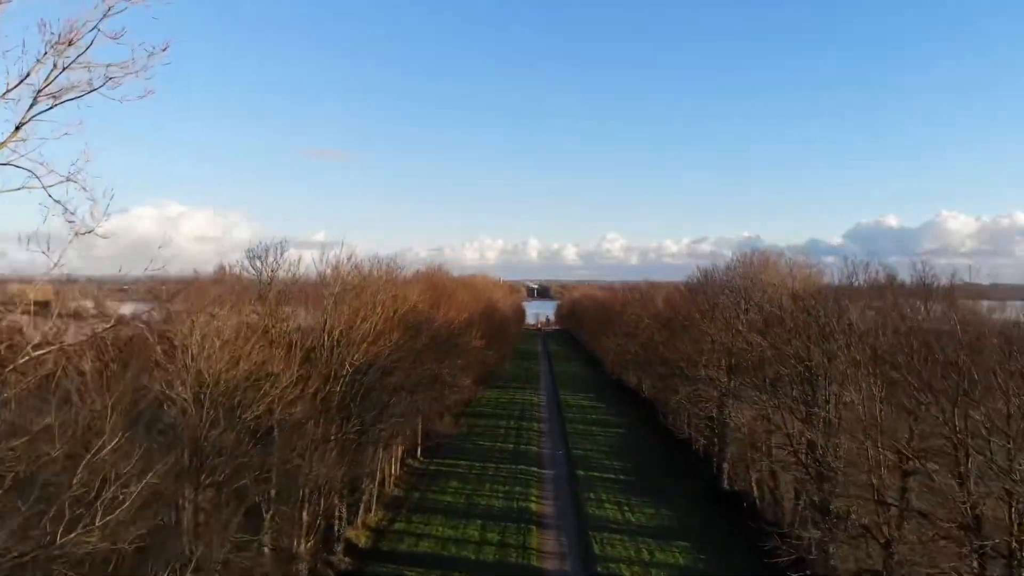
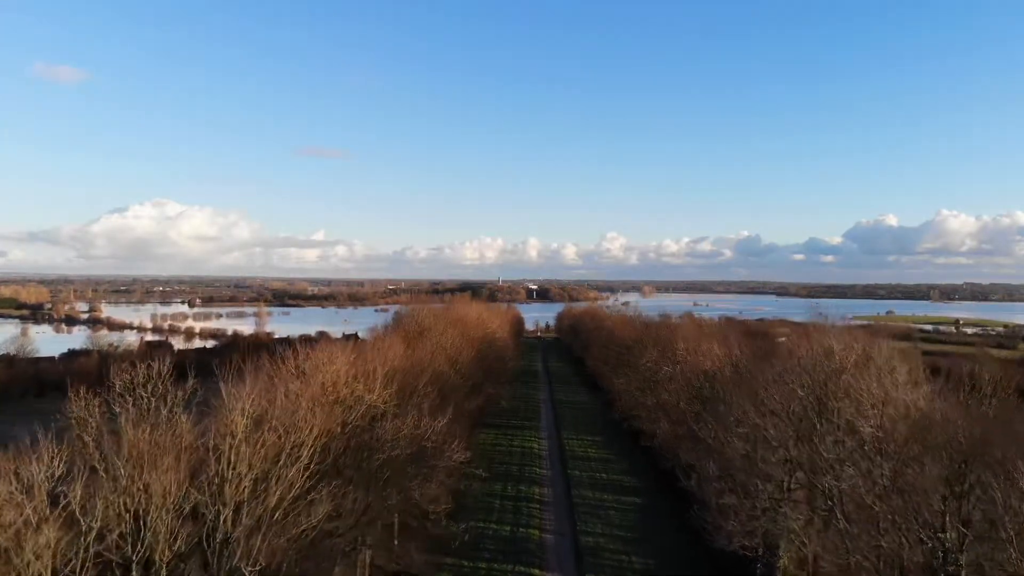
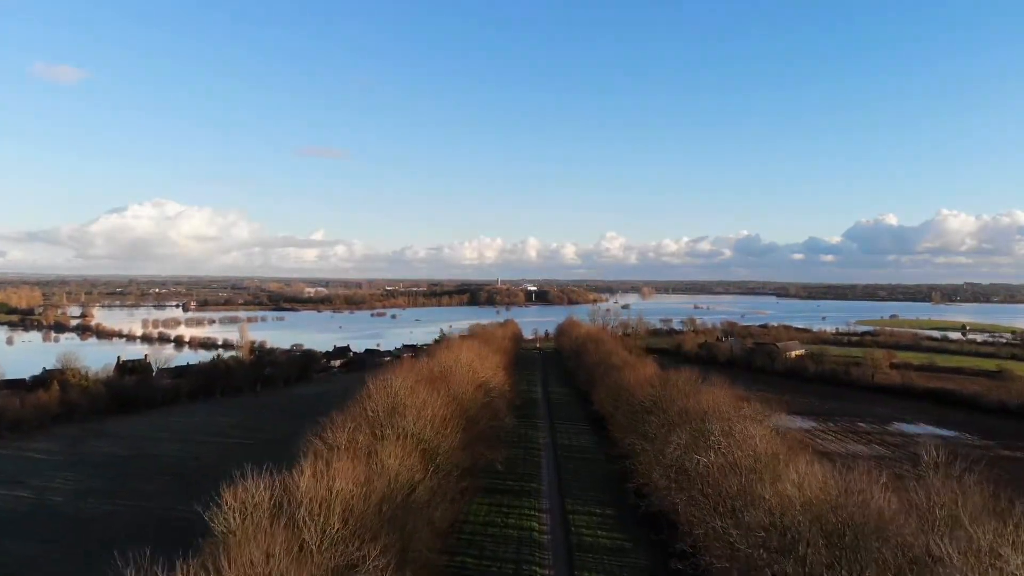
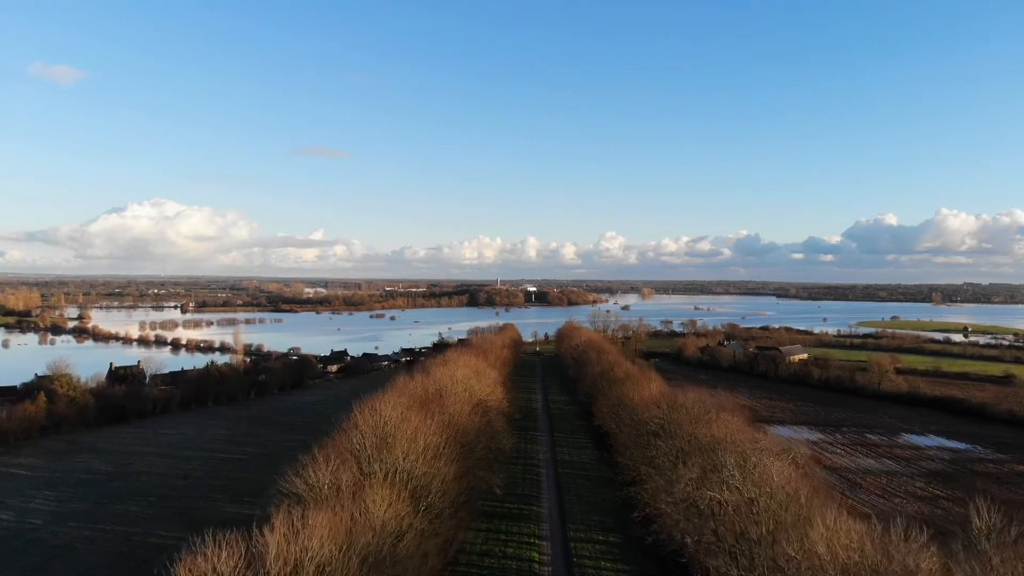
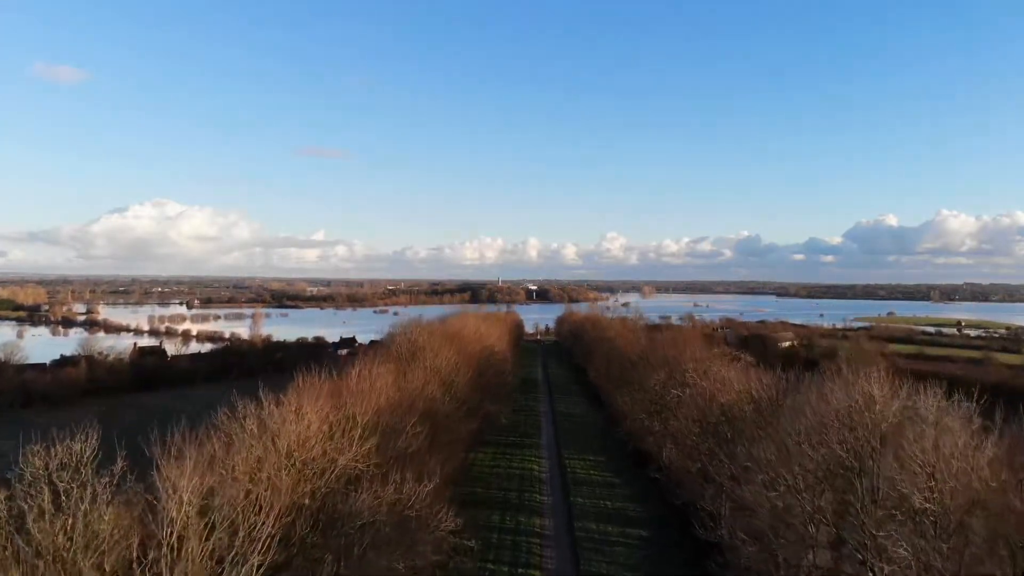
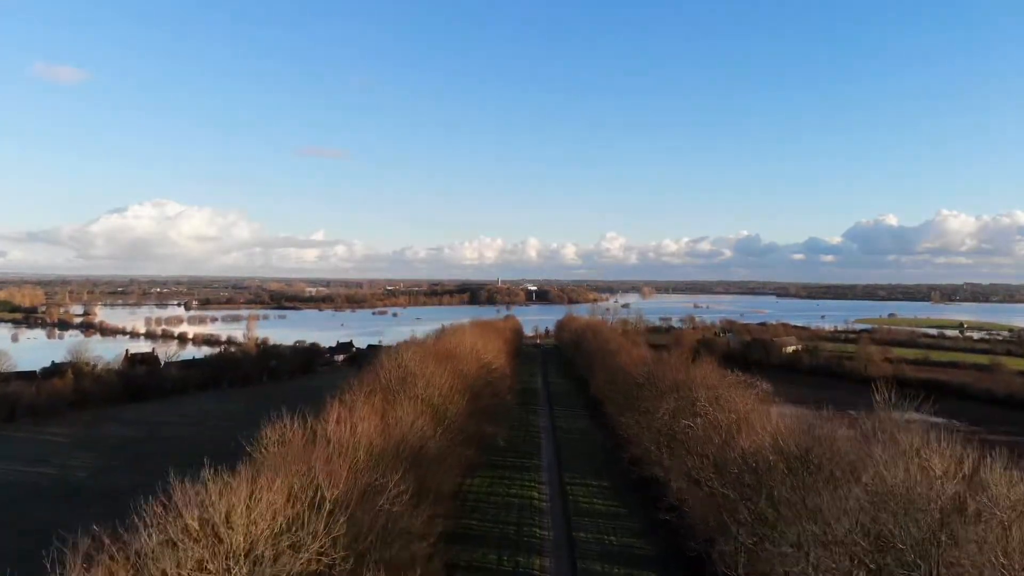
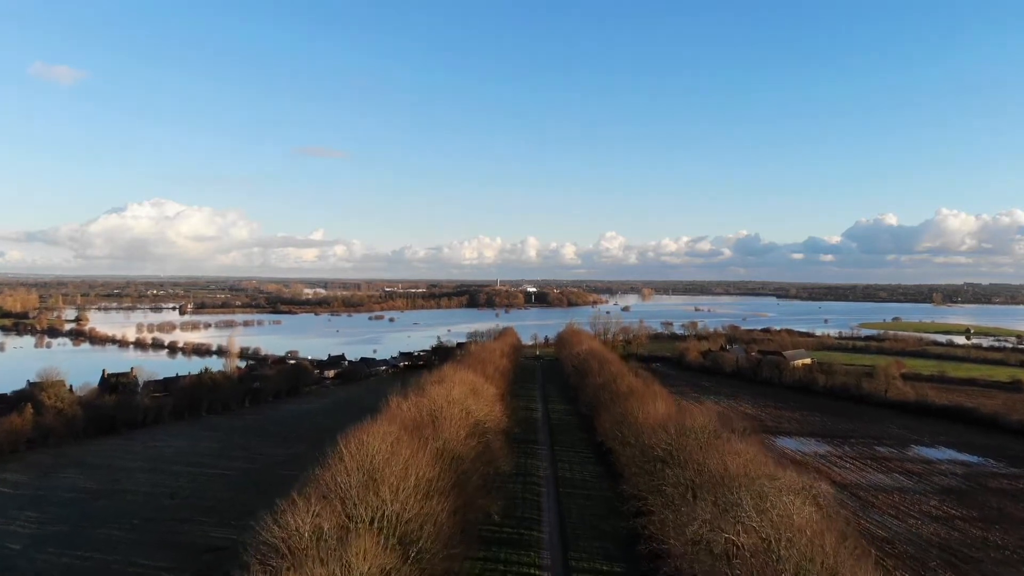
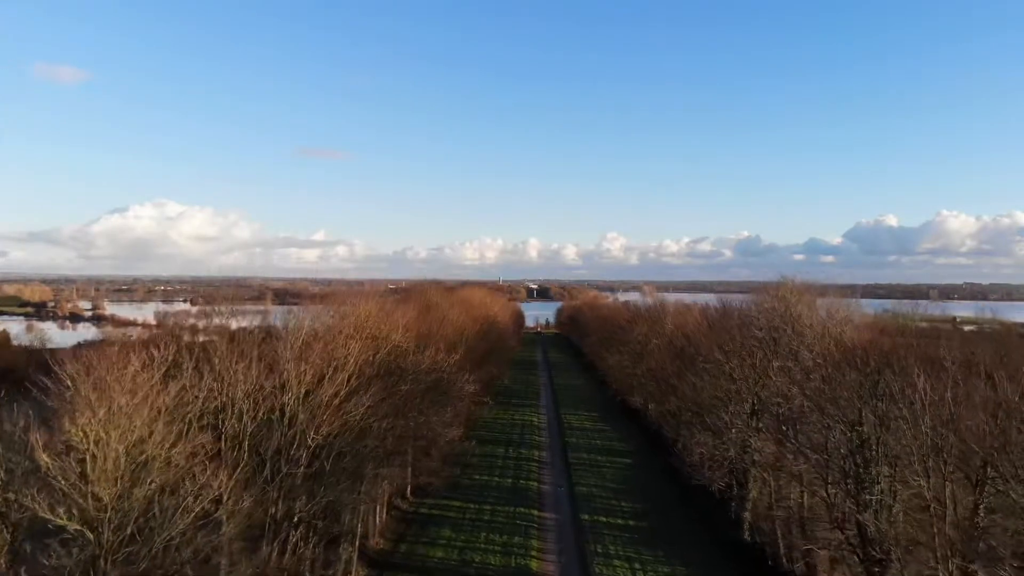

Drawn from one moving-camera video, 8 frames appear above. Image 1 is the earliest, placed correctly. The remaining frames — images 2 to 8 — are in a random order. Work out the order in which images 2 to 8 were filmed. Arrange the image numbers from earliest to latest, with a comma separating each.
8, 2, 5, 6, 3, 4, 7
